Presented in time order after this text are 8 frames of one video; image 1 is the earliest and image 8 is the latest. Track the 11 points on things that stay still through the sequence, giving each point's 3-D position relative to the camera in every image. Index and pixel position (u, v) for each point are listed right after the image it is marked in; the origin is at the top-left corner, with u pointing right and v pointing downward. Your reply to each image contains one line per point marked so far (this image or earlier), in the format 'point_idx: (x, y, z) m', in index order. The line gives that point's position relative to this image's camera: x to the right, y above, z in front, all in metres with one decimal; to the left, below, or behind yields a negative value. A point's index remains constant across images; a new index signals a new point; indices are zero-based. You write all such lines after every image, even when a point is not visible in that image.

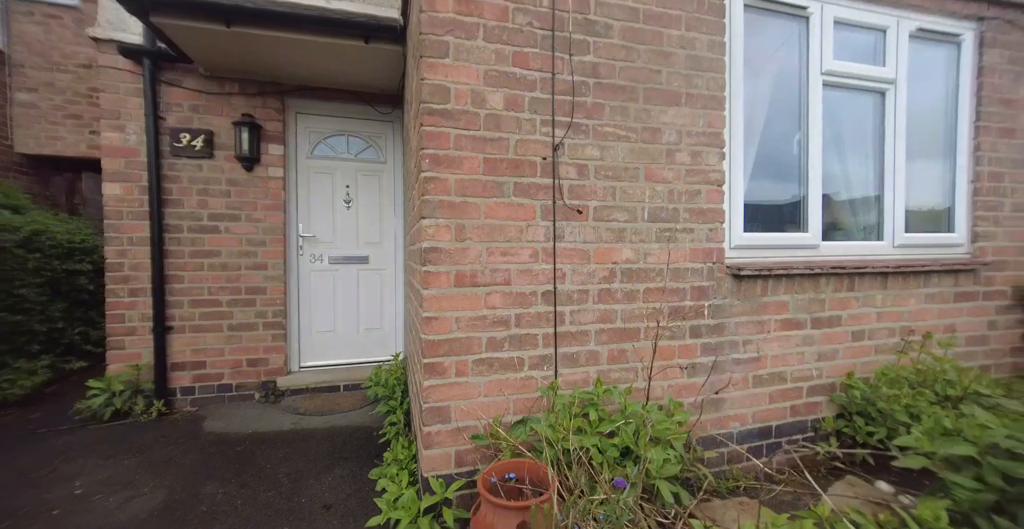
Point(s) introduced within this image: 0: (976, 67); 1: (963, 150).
0: (+3.4, +1.4, +2.7) m
1: (+3.3, +0.9, +2.7) m
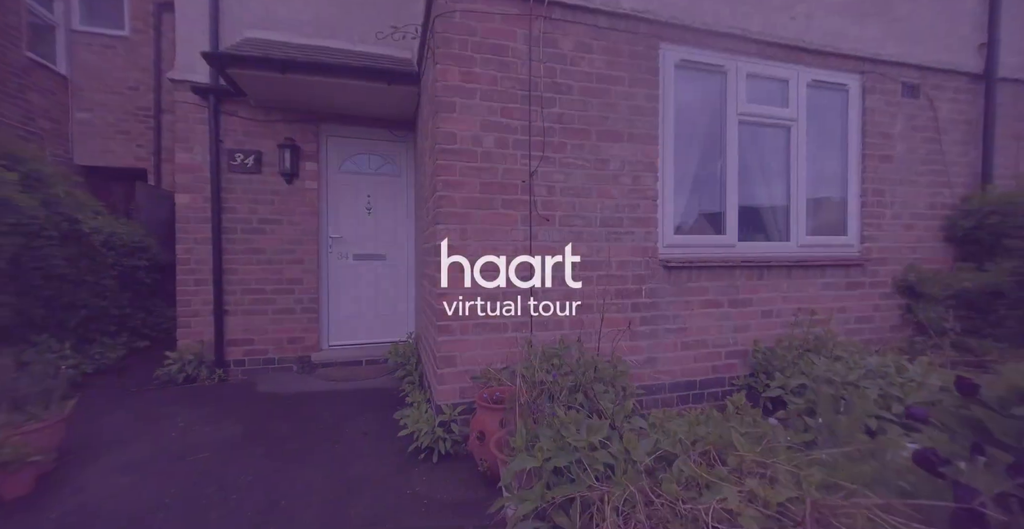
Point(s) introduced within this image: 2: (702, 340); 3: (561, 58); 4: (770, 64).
0: (+3.3, +1.5, +3.5) m
1: (+3.3, +0.9, +3.5) m
2: (+1.6, -0.6, +3.1) m
3: (+0.4, +1.5, +2.8) m
4: (+2.3, +1.8, +3.3) m
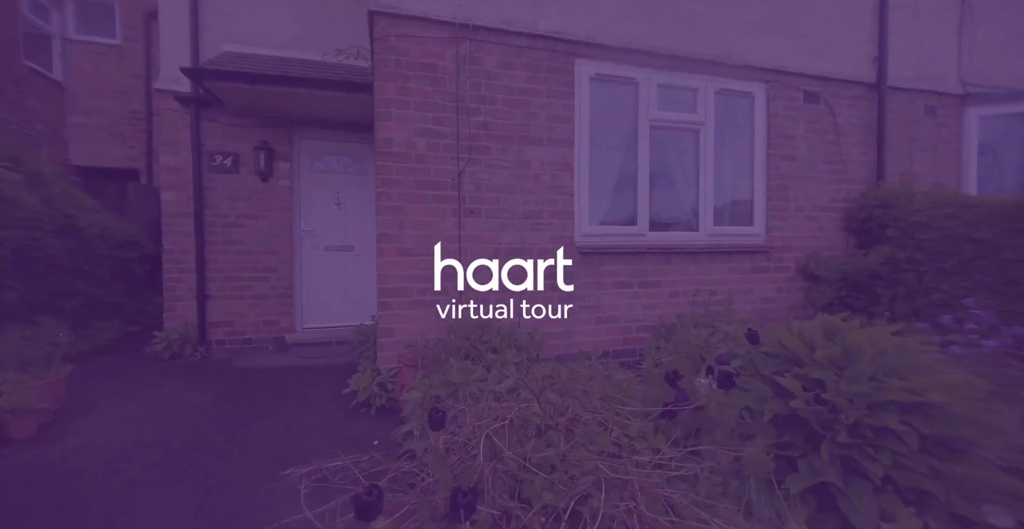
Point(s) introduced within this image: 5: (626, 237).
0: (+2.7, +1.6, +4.0) m
1: (+2.7, +1.0, +4.0) m
2: (+1.0, -0.5, +3.5) m
3: (-0.2, +1.7, +3.2) m
4: (+1.7, +1.9, +3.7) m
5: (+1.1, +0.3, +3.6) m
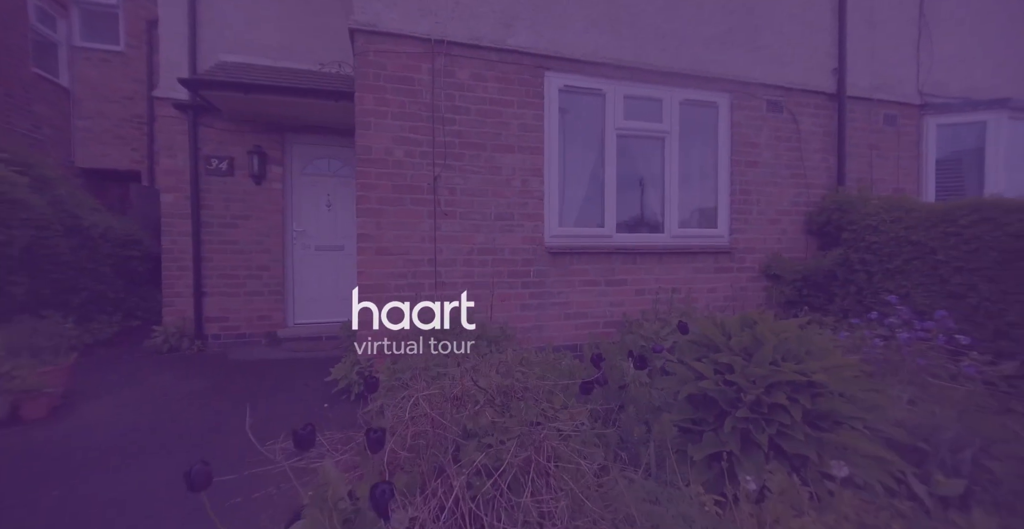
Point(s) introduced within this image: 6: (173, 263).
0: (+2.5, +1.6, +4.2) m
1: (+2.4, +1.0, +4.2) m
2: (+0.7, -0.5, +3.8) m
3: (-0.5, +1.7, +3.5) m
4: (+1.4, +1.9, +4.0) m
5: (+0.9, +0.3, +3.8) m
6: (-4.3, 0.0, +4.7) m
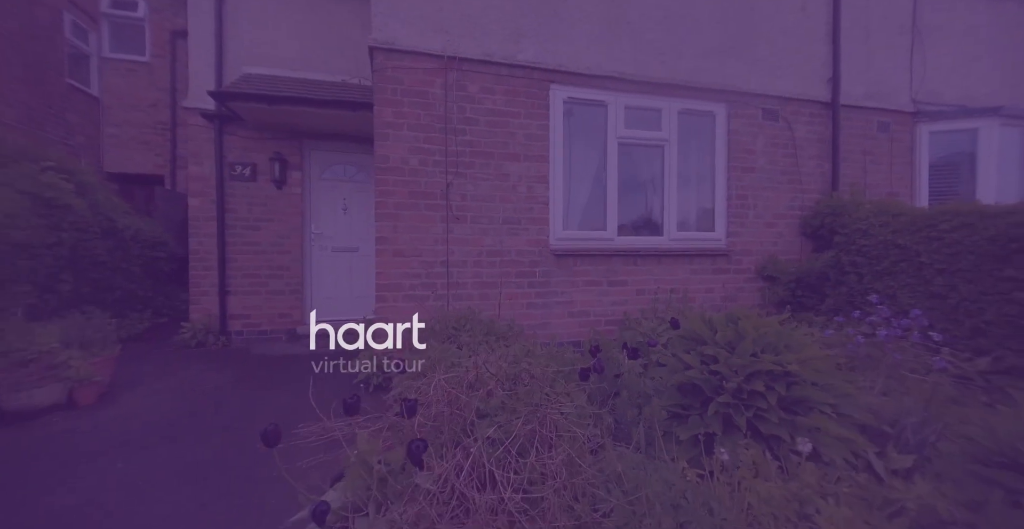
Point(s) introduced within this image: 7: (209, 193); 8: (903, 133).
0: (+2.6, +1.6, +4.4) m
1: (+2.5, +1.0, +4.4) m
2: (+0.8, -0.5, +4.0) m
3: (-0.4, +1.7, +3.7) m
4: (+1.5, +1.9, +4.2) m
5: (+0.9, +0.3, +4.1) m
6: (-4.3, 0.0, +5.0) m
7: (-4.1, +1.0, +5.0) m
8: (+5.1, +1.7, +4.8) m
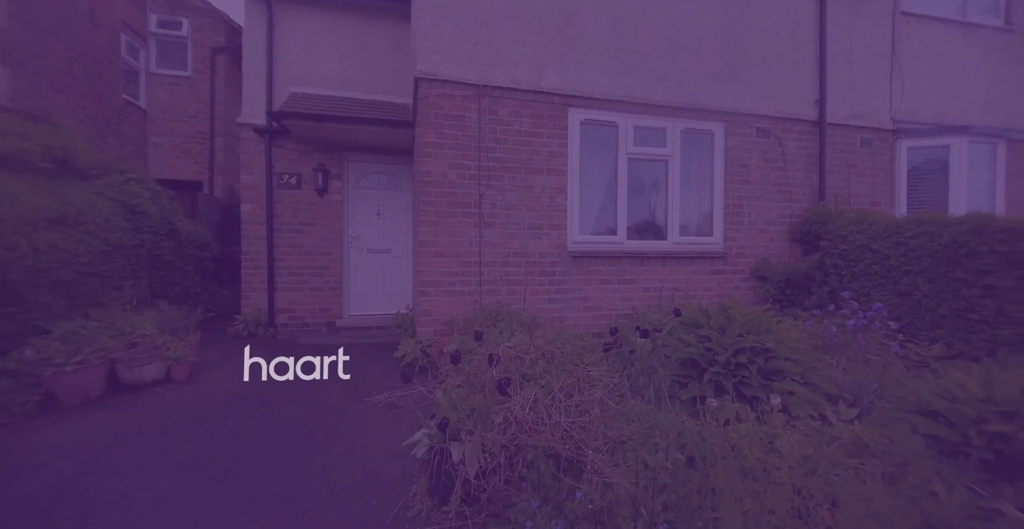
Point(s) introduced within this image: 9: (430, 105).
0: (+2.8, +1.6, +4.9) m
1: (+2.8, +1.0, +5.0) m
2: (+1.1, -0.5, +4.6) m
3: (-0.1, +1.7, +4.3) m
4: (+1.8, +1.9, +4.7) m
5: (+1.2, +0.2, +4.6) m
6: (-4.0, 0.0, +5.6) m
7: (-3.8, +1.0, +5.6) m
8: (+5.4, +1.7, +5.3) m
9: (-0.9, +1.8, +4.1) m
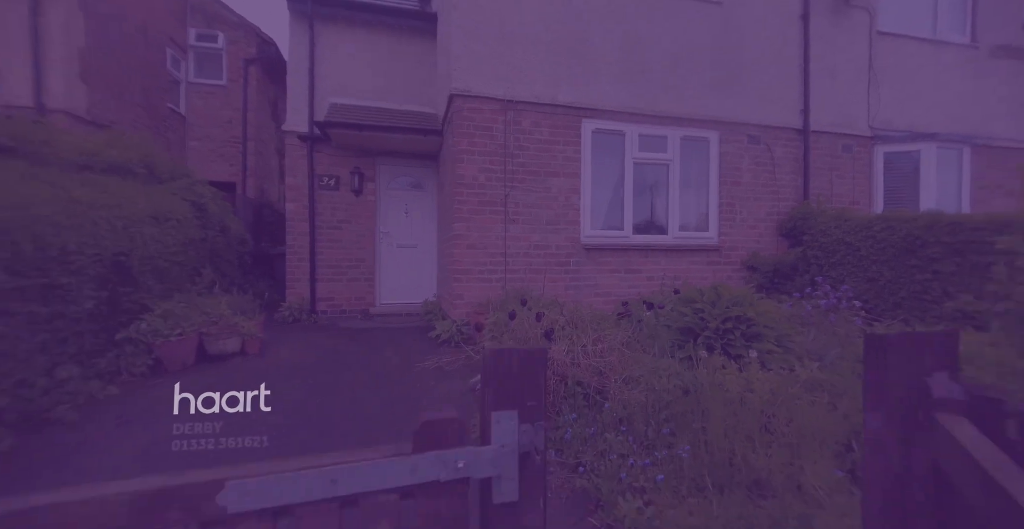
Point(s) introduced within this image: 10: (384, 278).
0: (+3.1, +1.7, +5.6) m
1: (+3.1, +1.1, +5.6) m
2: (+1.4, -0.4, +5.2) m
3: (+0.2, +1.8, +4.9) m
4: (+2.1, +2.0, +5.4) m
5: (+1.5, +0.4, +5.3) m
6: (-3.7, +0.2, +6.2) m
7: (-3.6, +1.1, +6.3) m
8: (+5.7, +1.8, +6.0) m
9: (-0.6, +1.9, +4.7) m
10: (-2.3, -0.3, +6.7) m
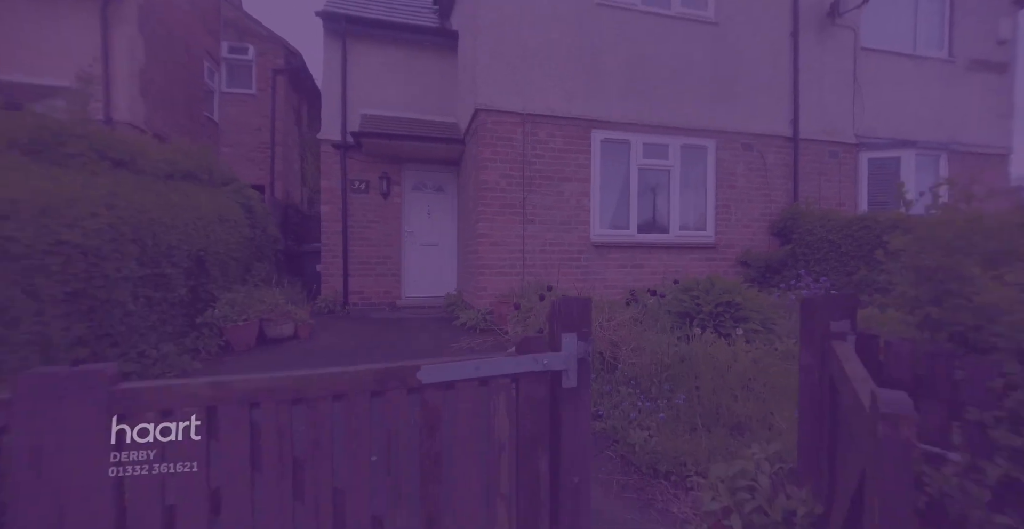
0: (+3.4, +1.8, +6.1) m
1: (+3.3, +1.2, +6.2) m
2: (+1.6, -0.3, +5.8) m
3: (+0.4, +1.8, +5.5) m
4: (+2.3, +2.1, +5.9) m
5: (+1.8, +0.4, +5.8) m
6: (-3.4, +0.2, +6.9) m
7: (-3.3, +1.2, +6.9) m
8: (+5.9, +1.9, +6.5) m
9: (-0.4, +1.9, +5.3) m
10: (-2.1, -0.2, +7.3) m
